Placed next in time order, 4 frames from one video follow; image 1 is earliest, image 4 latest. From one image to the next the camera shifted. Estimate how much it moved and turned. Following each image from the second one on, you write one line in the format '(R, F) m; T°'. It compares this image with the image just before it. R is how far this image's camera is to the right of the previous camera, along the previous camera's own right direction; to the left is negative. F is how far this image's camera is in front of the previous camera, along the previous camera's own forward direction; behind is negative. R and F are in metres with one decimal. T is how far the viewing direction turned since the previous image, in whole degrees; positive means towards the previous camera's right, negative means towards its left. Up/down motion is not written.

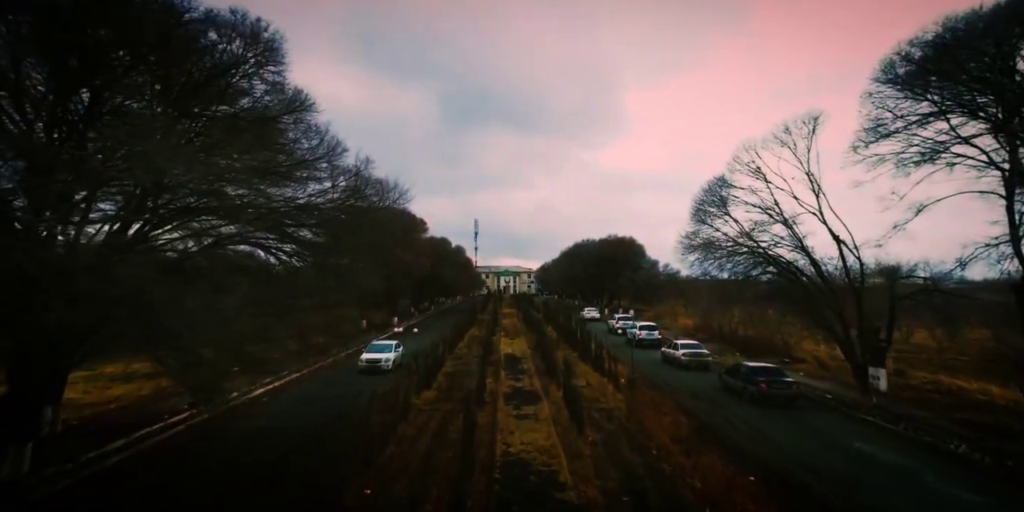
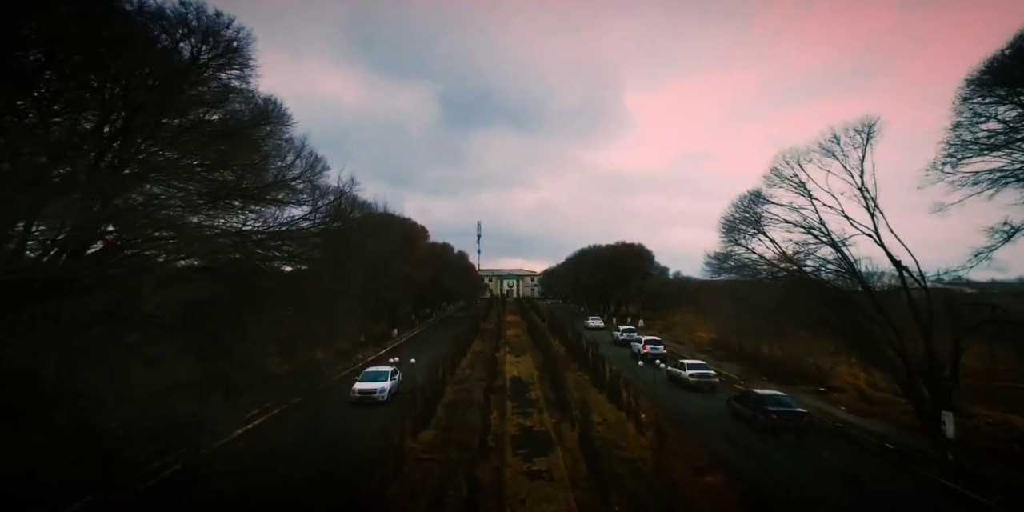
(-0.1, +1.5) m; 0°
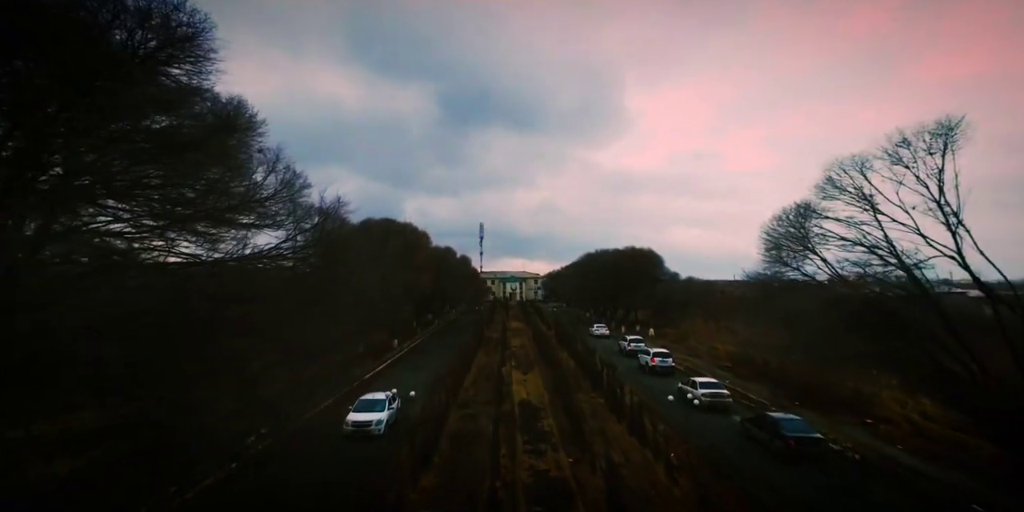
(-0.2, +1.5) m; 0°
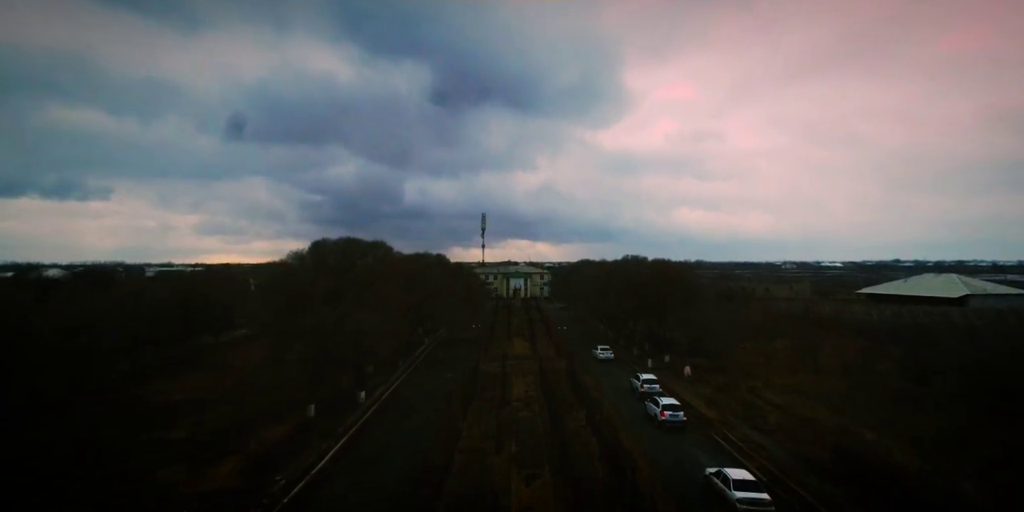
(+0.1, +7.6) m; 0°
